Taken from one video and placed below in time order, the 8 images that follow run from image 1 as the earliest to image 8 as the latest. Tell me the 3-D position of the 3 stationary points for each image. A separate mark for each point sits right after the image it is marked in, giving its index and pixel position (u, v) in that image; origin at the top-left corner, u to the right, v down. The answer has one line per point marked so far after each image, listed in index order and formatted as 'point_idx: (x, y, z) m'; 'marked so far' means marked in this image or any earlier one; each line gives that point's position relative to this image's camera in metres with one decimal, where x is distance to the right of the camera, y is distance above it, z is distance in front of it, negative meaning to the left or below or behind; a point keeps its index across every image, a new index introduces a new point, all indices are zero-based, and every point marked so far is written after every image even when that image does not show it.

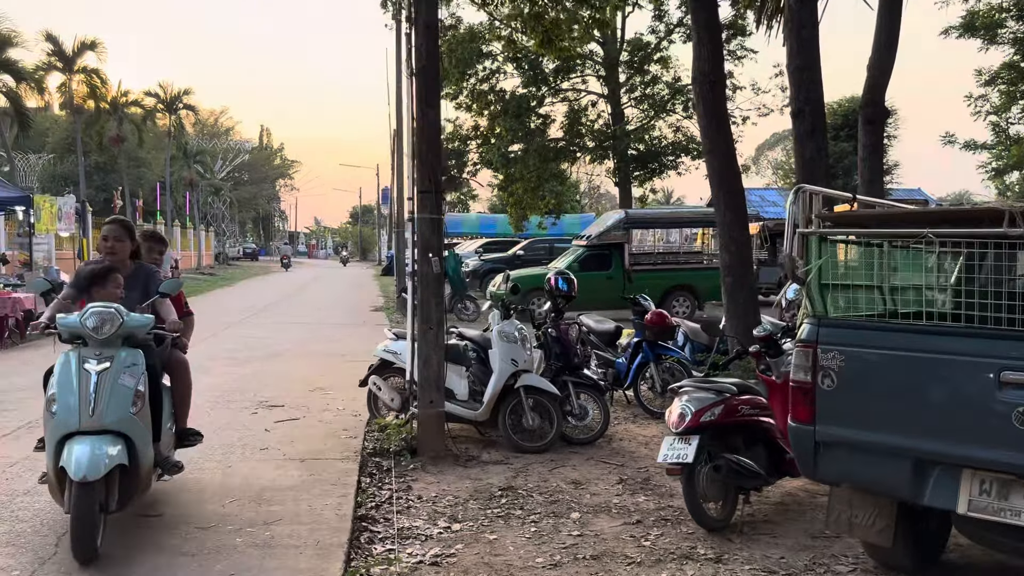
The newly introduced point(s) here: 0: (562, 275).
0: (+0.3, +0.1, +4.5) m
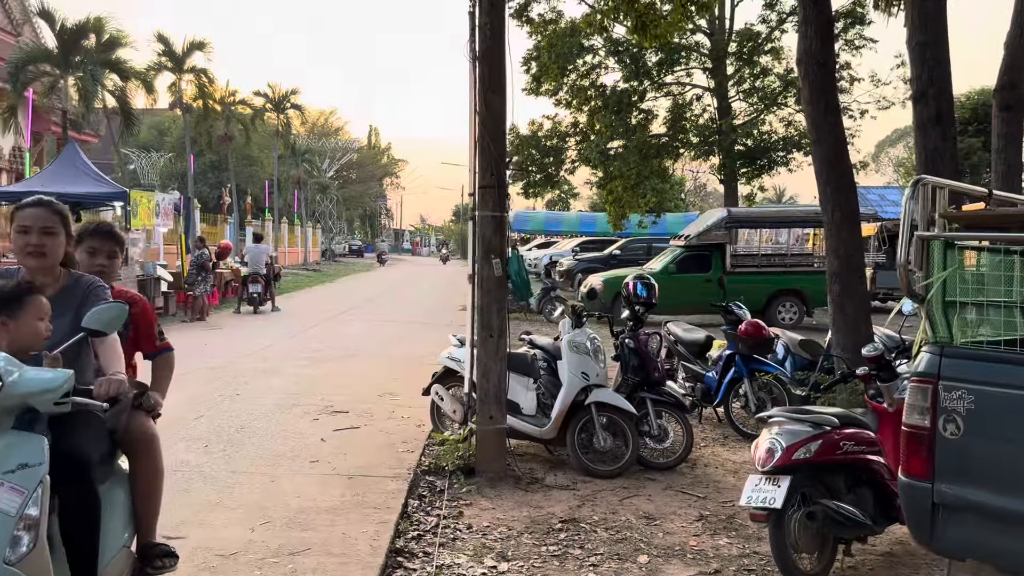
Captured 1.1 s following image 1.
0: (+0.6, 0.0, +4.1) m
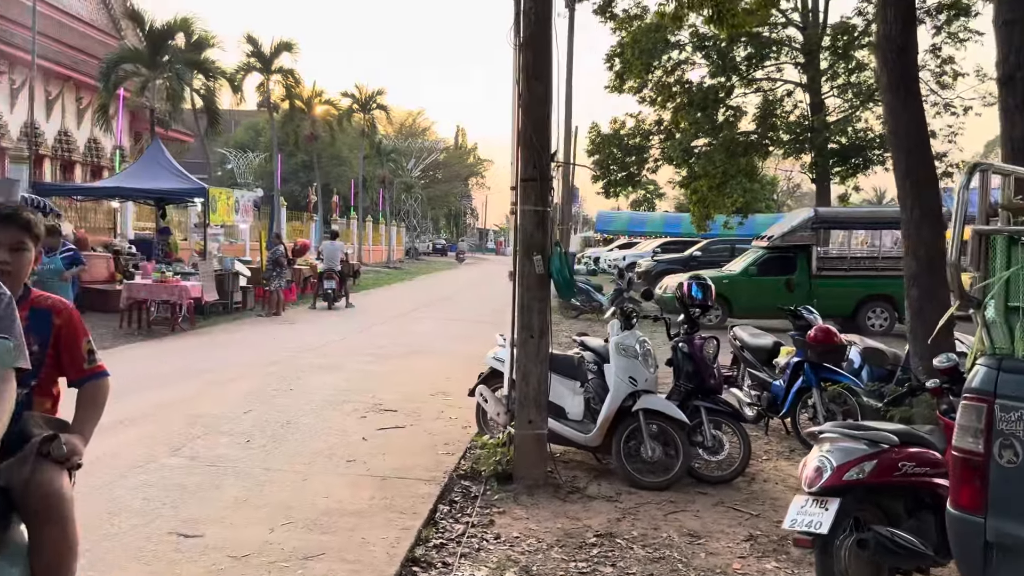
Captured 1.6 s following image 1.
0: (+0.9, 0.0, +3.9) m
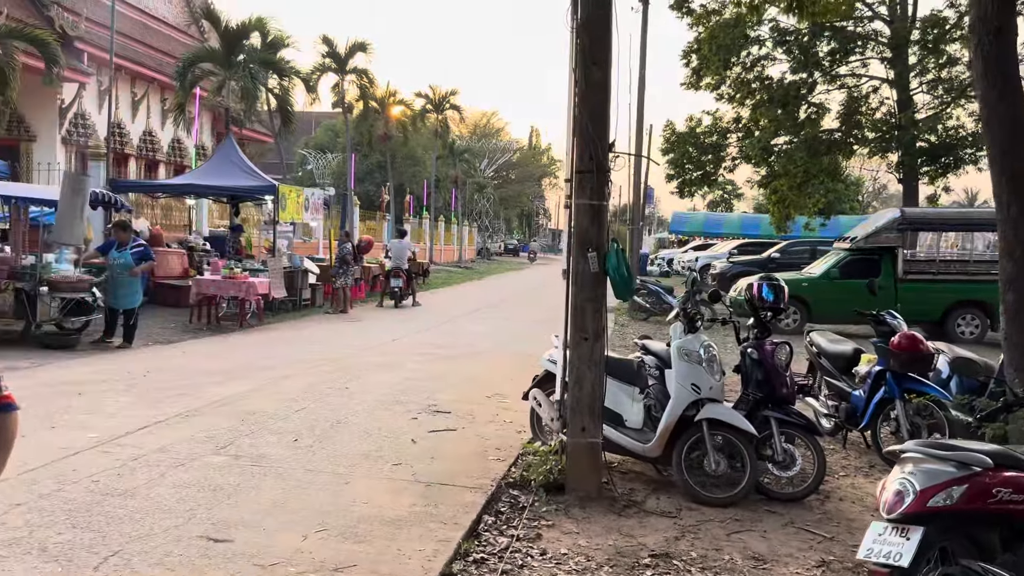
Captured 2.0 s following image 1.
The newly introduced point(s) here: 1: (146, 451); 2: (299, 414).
0: (+1.1, 0.0, +3.6) m
1: (-1.5, -0.7, +3.4) m
2: (-1.1, -0.6, +4.2) m
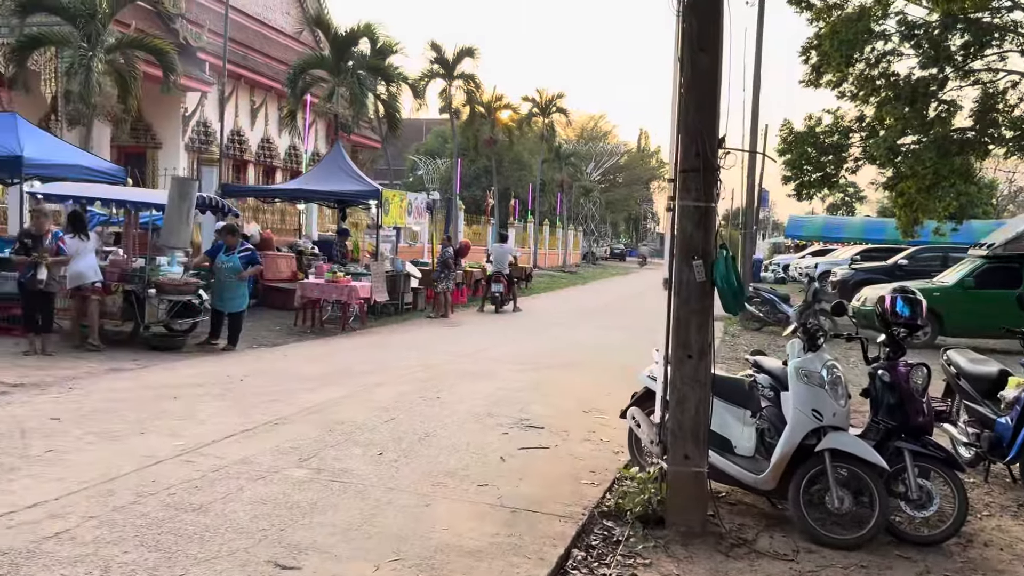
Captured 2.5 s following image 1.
0: (+1.5, 0.0, +3.2) m
1: (-1.1, -0.7, +3.3) m
2: (-0.6, -0.7, +4.1) m
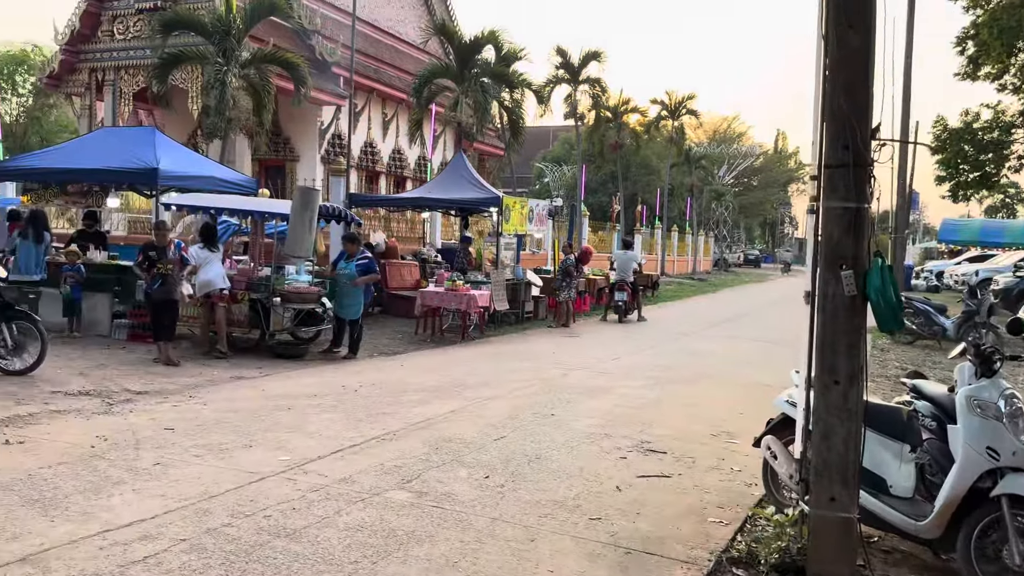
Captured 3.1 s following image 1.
0: (+1.9, -0.1, +2.6) m
1: (-0.7, -0.7, +3.2) m
2: (-0.1, -0.7, +3.8) m
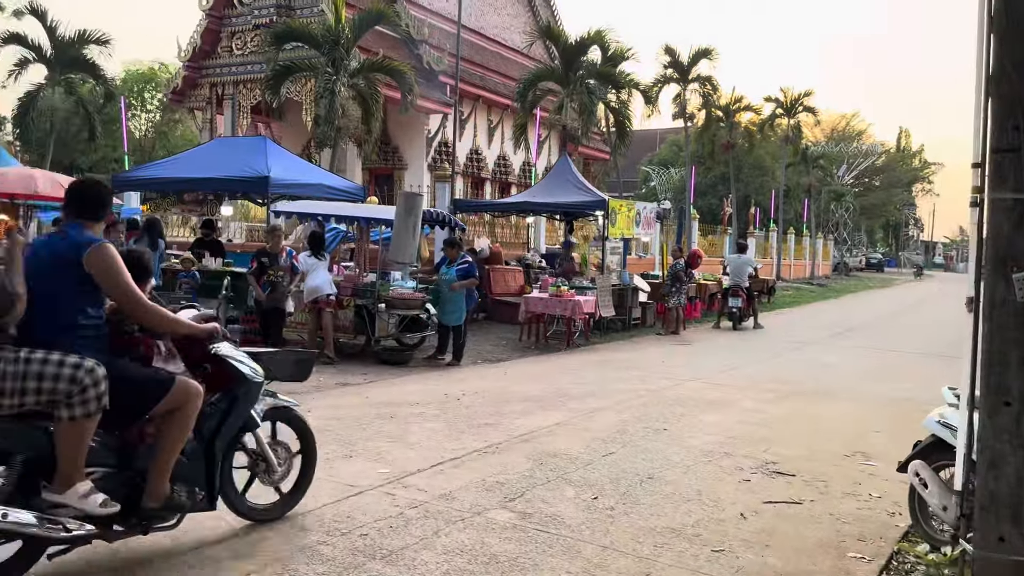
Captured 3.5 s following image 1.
0: (+2.2, -0.1, +2.2) m
1: (-0.3, -0.8, +3.0) m
2: (+0.4, -0.7, +3.6) m
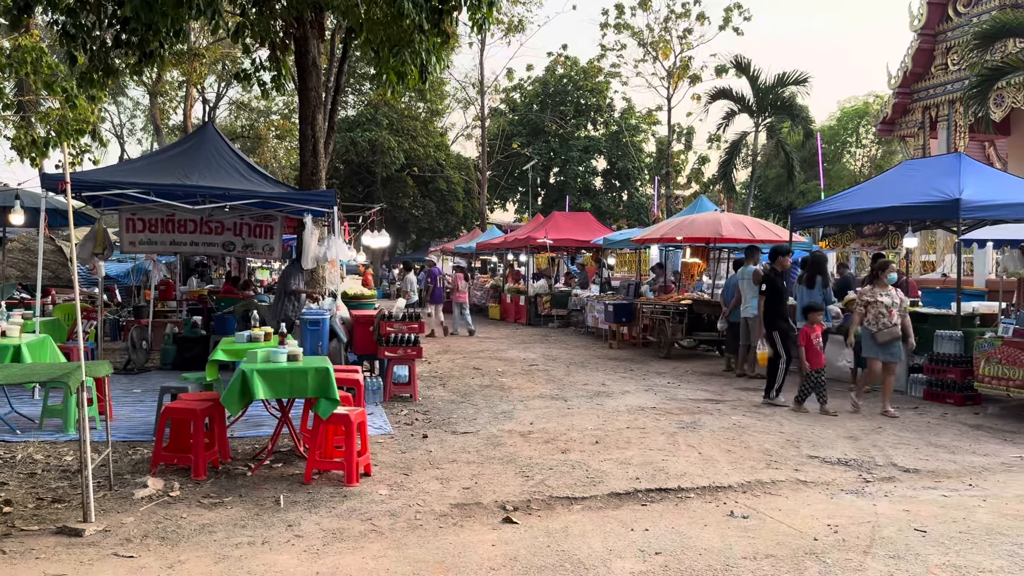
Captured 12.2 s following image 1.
0: (+3.6, -1.0, +2.7) m
1: (+1.0, -1.0, +3.4) m
2: (+1.7, -1.1, +4.0) m
